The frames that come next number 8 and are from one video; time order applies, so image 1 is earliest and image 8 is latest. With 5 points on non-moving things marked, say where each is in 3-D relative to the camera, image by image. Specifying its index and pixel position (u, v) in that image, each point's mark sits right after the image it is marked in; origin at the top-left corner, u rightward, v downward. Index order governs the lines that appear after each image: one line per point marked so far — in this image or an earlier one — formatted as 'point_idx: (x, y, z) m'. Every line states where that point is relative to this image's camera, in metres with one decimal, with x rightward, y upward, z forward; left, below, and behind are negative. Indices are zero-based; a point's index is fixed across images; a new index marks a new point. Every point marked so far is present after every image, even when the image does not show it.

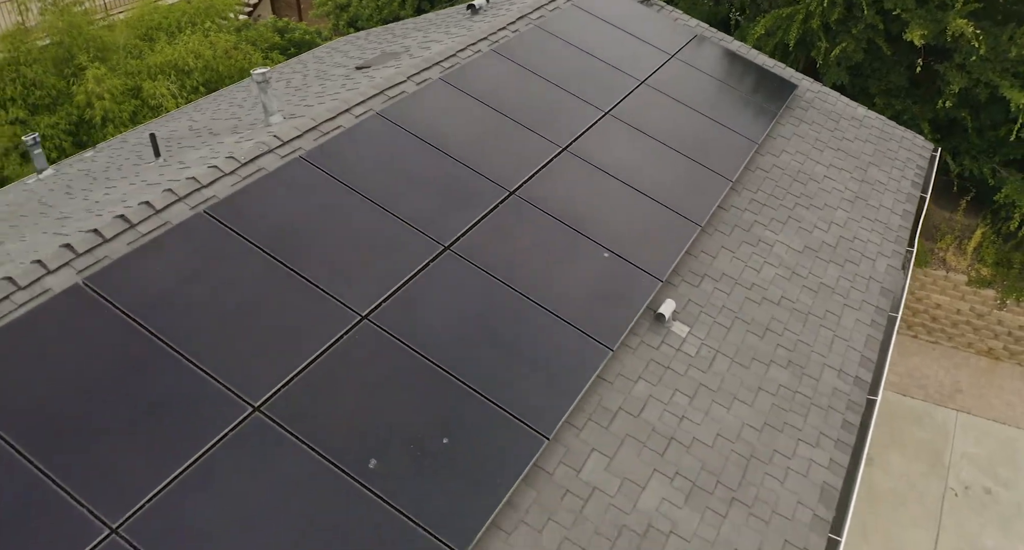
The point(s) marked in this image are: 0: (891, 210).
0: (+4.8, +0.9, +9.4) m
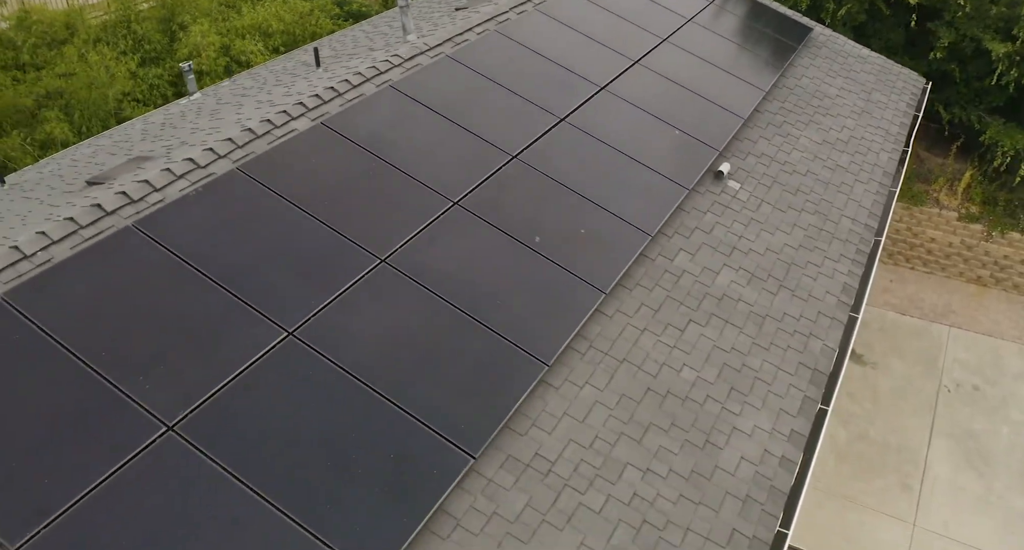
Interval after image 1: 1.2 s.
0: (+5.8, +2.4, +11.6) m
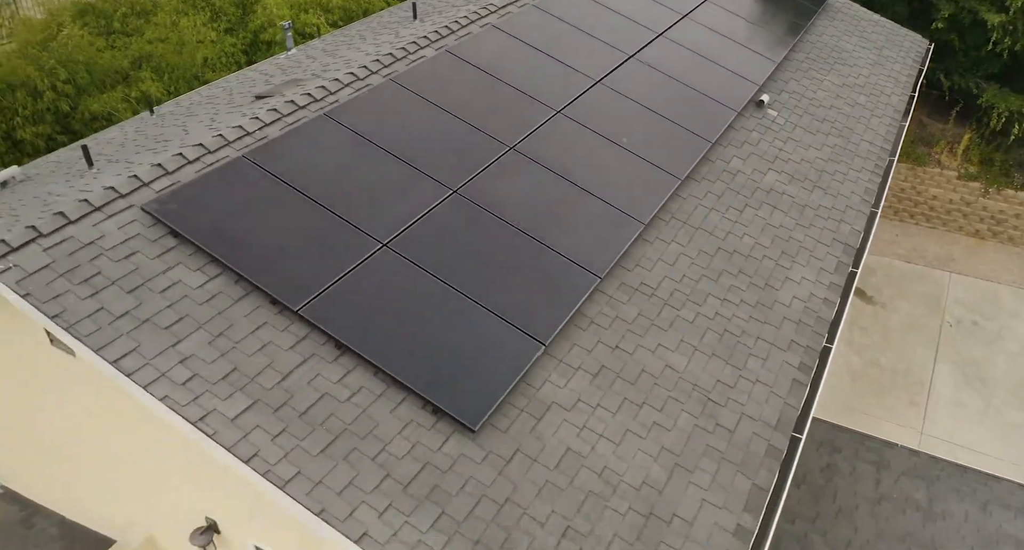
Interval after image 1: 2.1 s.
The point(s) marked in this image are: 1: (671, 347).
0: (+6.9, +3.6, +13.3) m
1: (+1.4, -0.6, +6.7) m
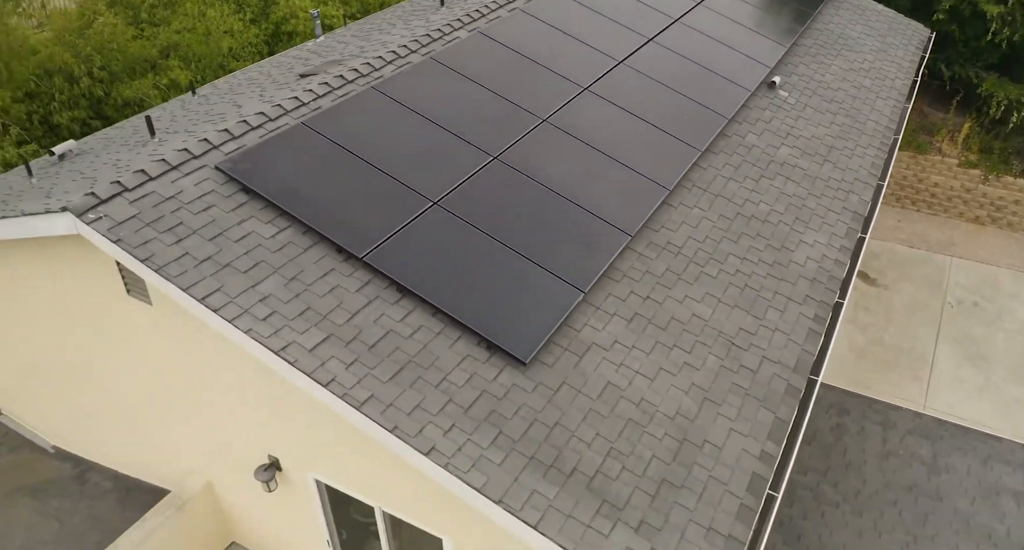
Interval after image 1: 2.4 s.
0: (+7.2, +4.0, +13.8) m
1: (+1.8, -0.2, +7.2) m
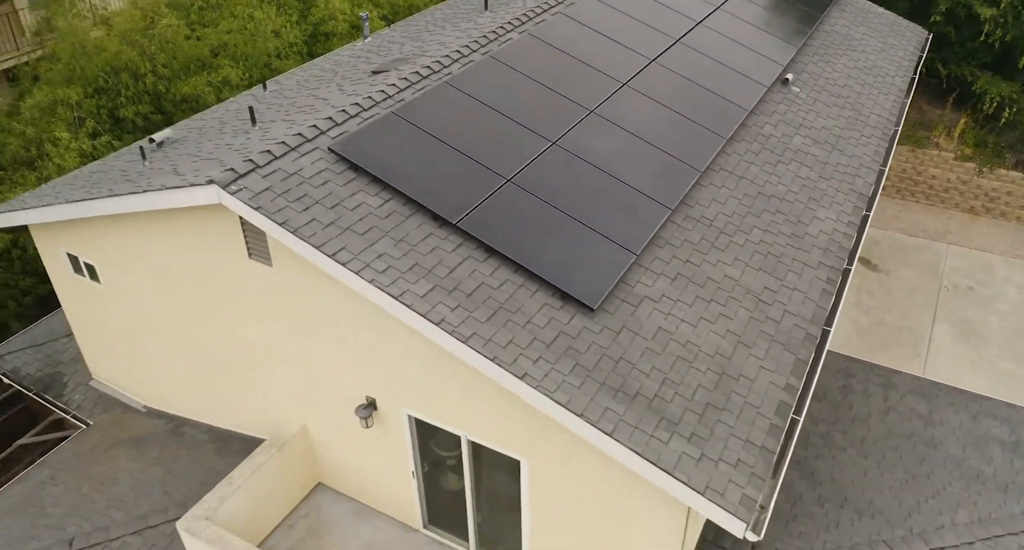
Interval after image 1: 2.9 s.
0: (+7.9, +4.4, +15.1) m
1: (+2.5, +0.1, +8.5) m
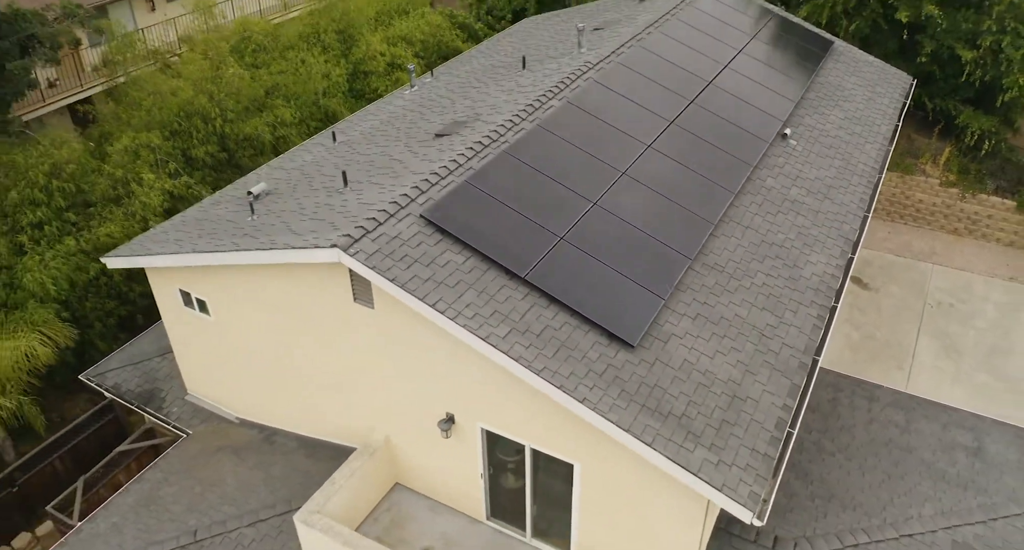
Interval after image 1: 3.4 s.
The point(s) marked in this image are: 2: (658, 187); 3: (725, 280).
0: (+8.6, +3.9, +17.1) m
1: (+3.2, -0.4, +10.5) m
2: (+2.3, +1.4, +11.8) m
3: (+3.1, -0.1, +10.8) m
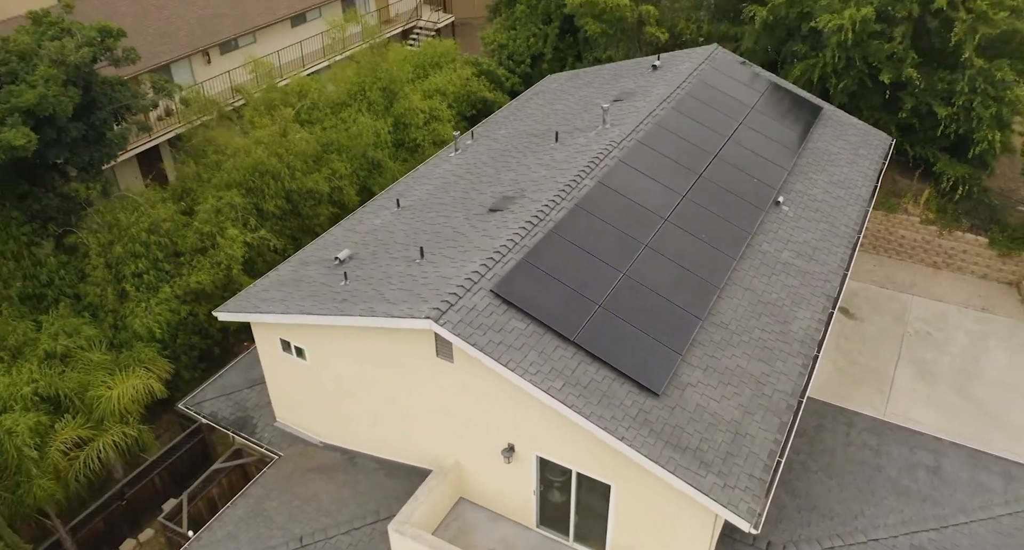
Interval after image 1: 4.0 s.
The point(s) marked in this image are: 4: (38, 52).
0: (+9.4, +2.8, +19.8) m
1: (+4.0, -1.4, +13.2) m
2: (+3.2, +0.4, +14.5) m
3: (+3.9, -1.1, +13.5) m
4: (-11.5, +5.4, +18.2) m
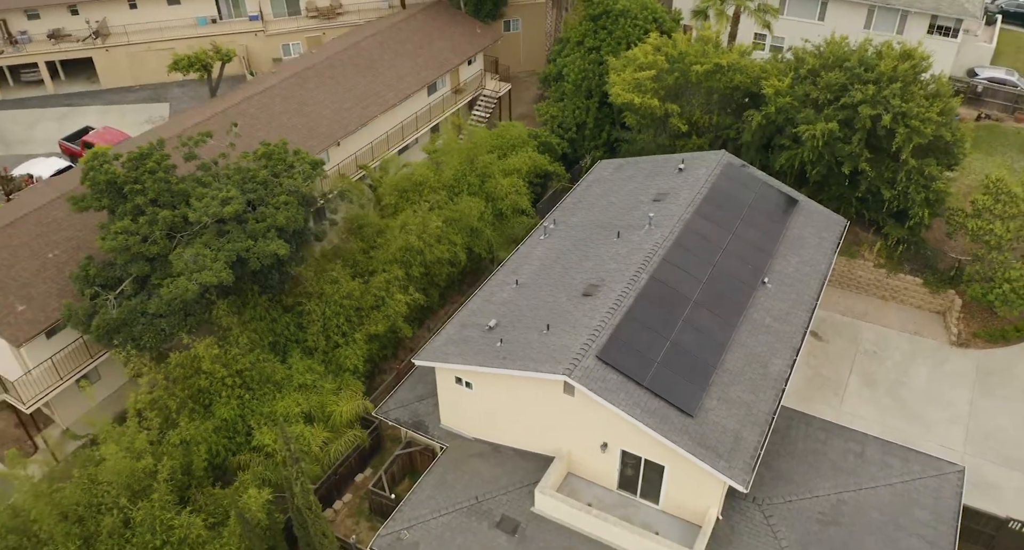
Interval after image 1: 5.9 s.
0: (+12.2, +1.1, +29.0) m
1: (+6.8, -3.5, +22.6) m
2: (+6.0, -1.7, +23.9) m
3: (+6.8, -3.2, +22.9) m
4: (-8.7, +3.4, +27.4) m
